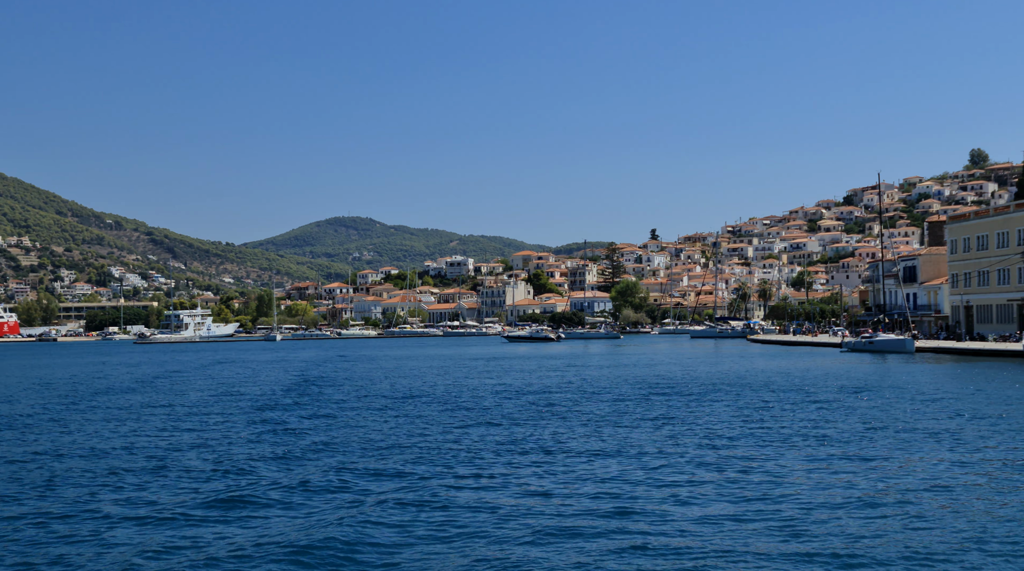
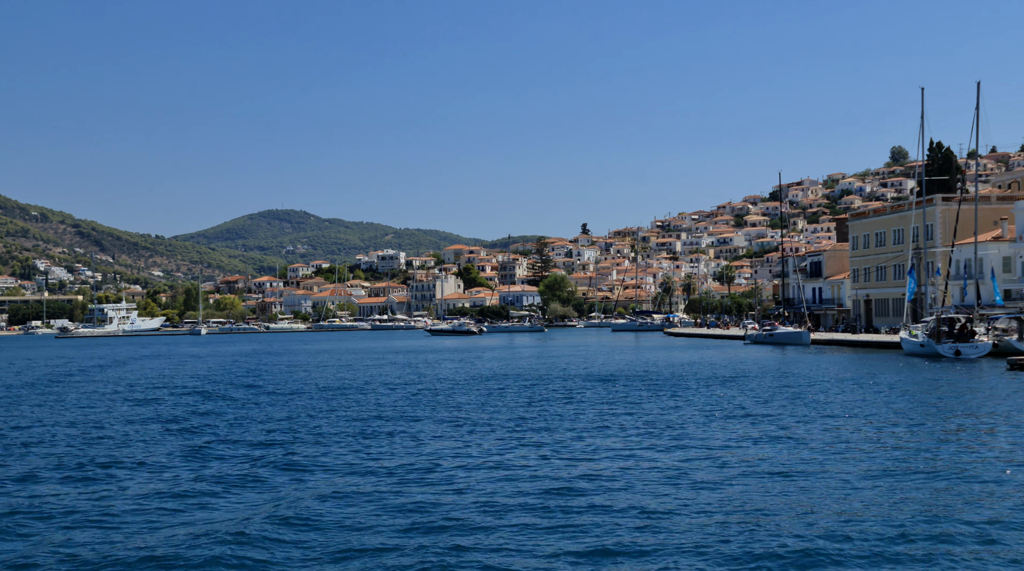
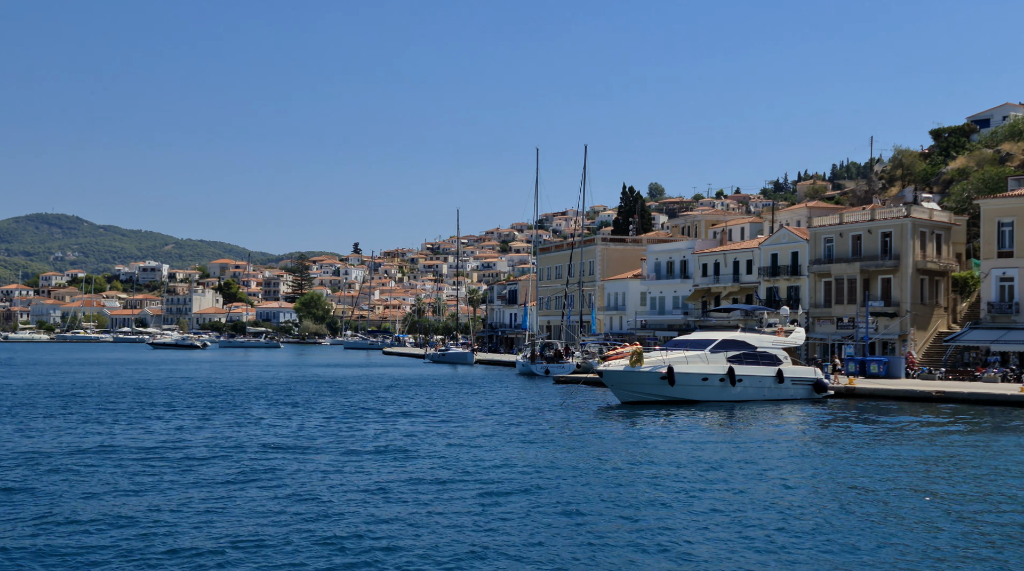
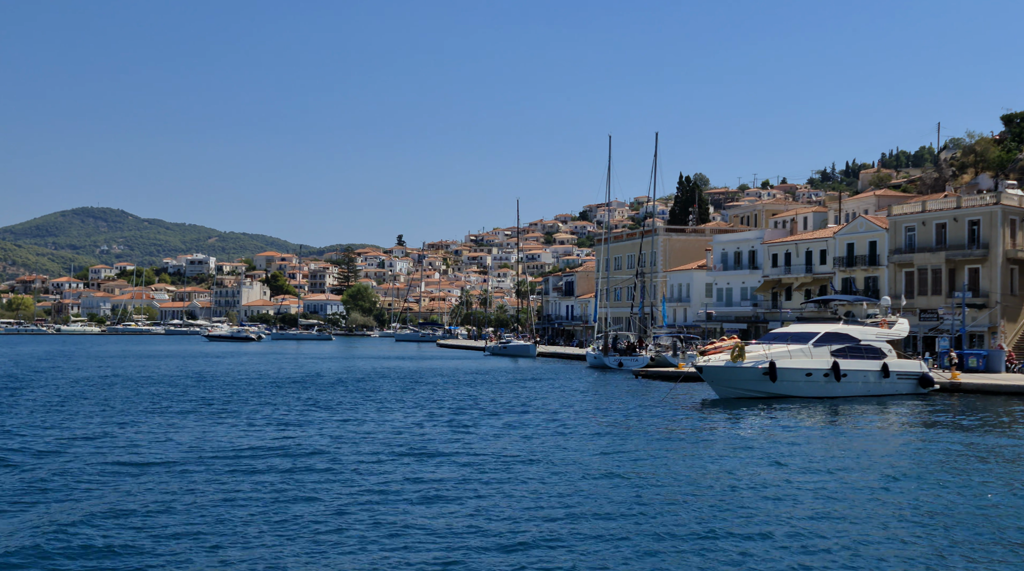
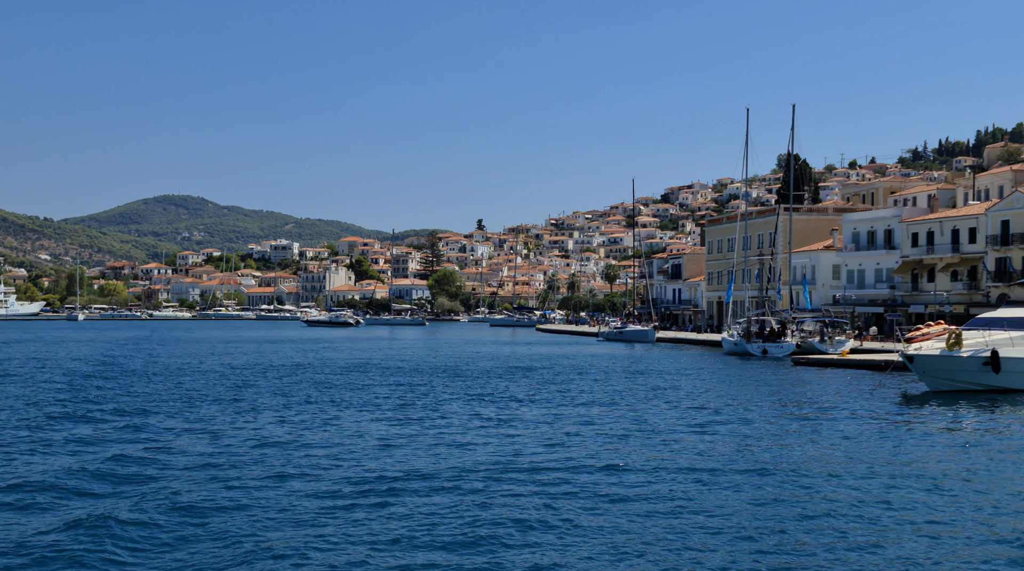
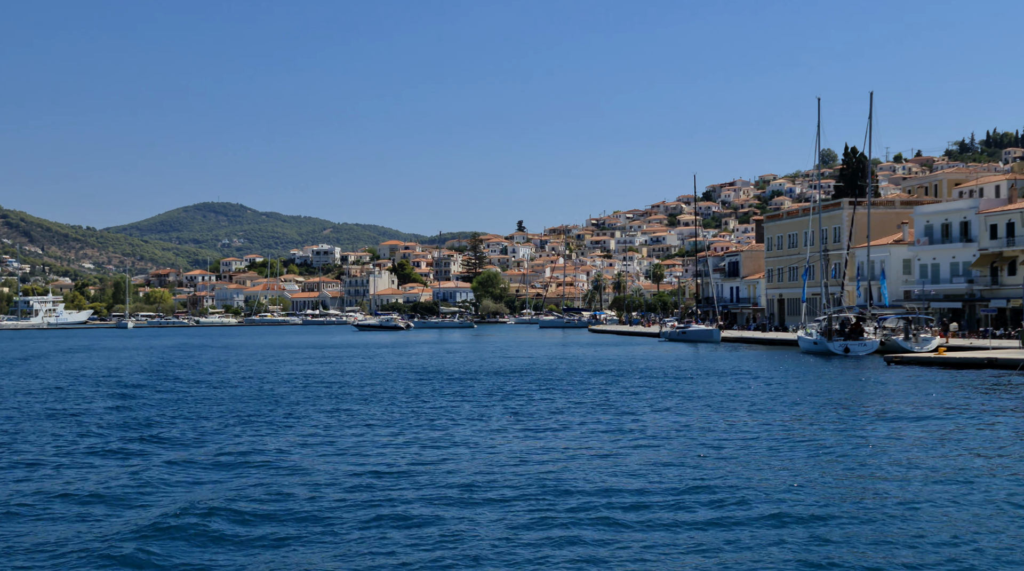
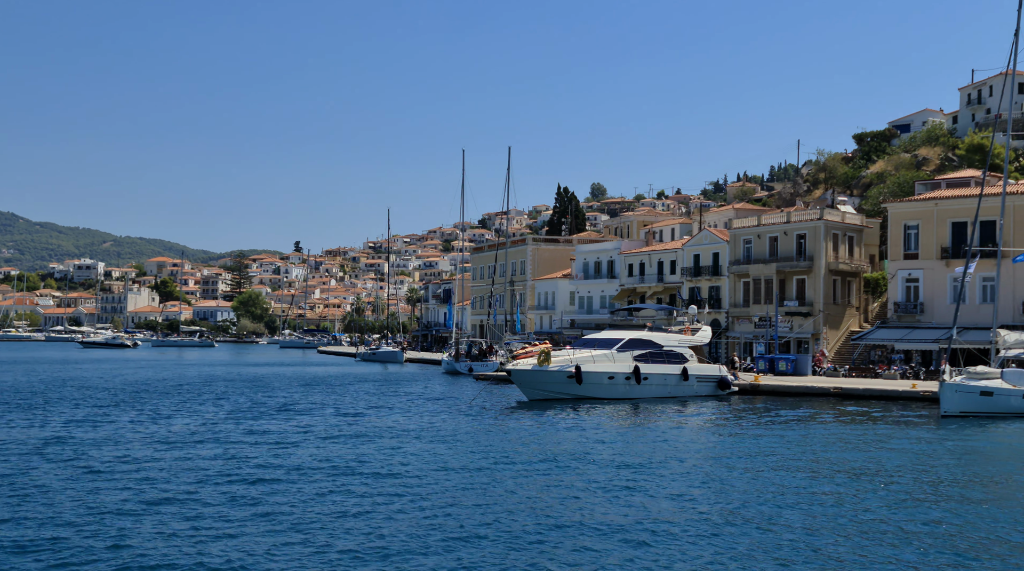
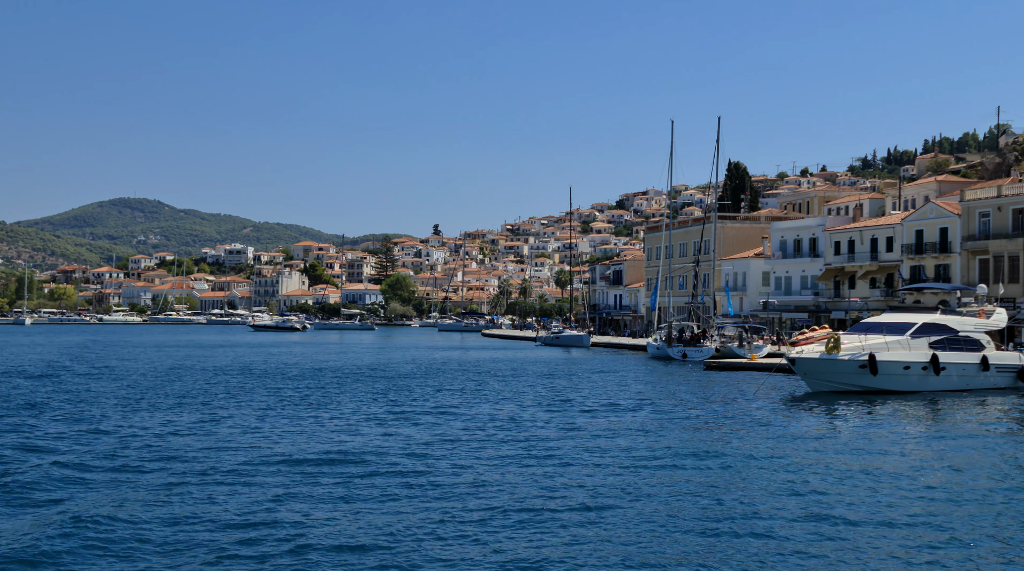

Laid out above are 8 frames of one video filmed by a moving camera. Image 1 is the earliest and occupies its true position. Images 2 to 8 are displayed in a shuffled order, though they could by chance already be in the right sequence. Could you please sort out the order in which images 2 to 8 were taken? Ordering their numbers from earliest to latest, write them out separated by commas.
2, 6, 5, 8, 4, 3, 7
